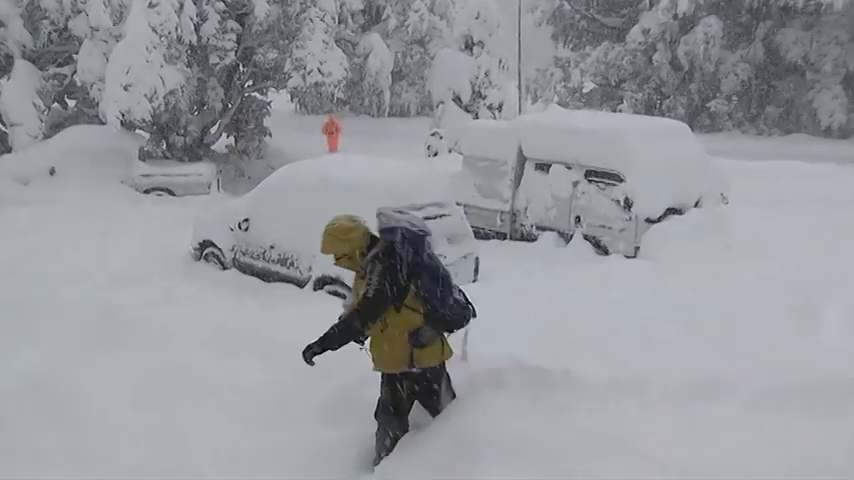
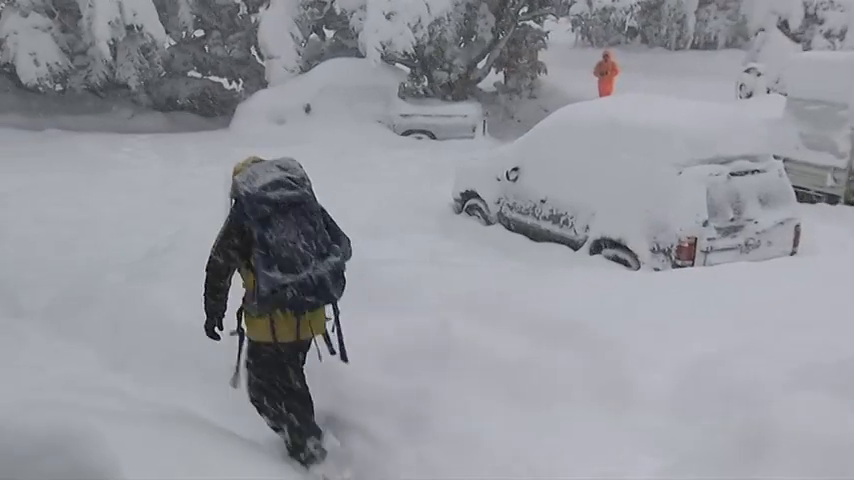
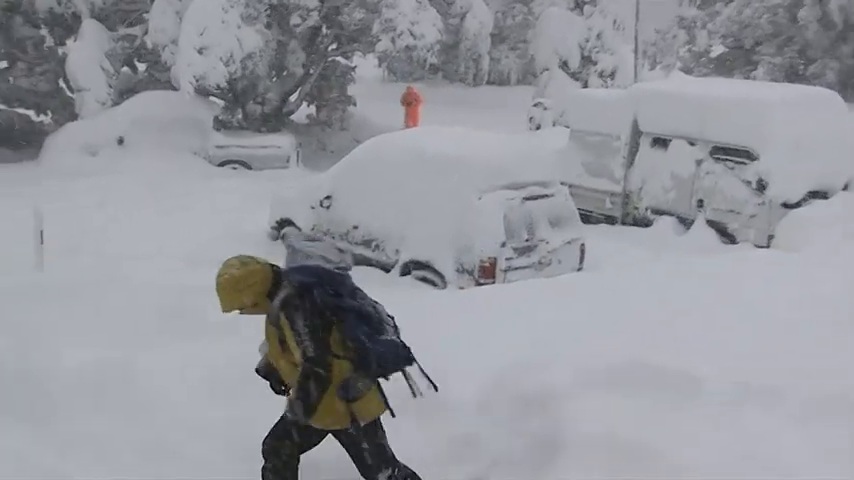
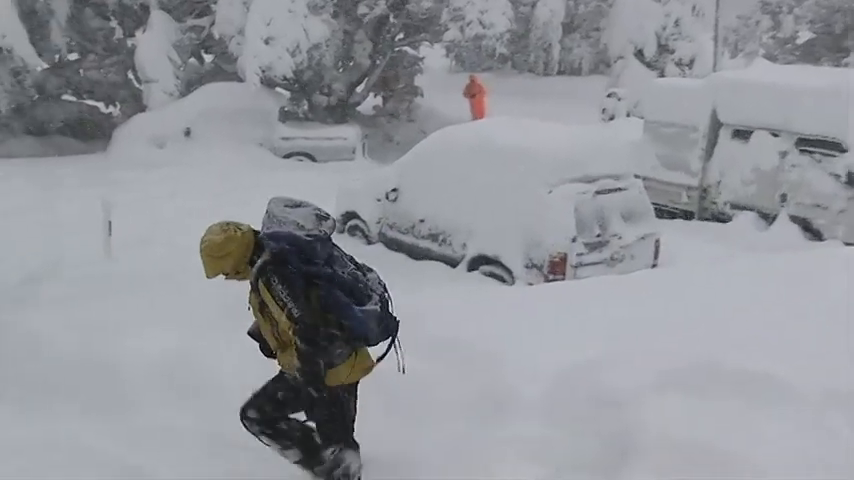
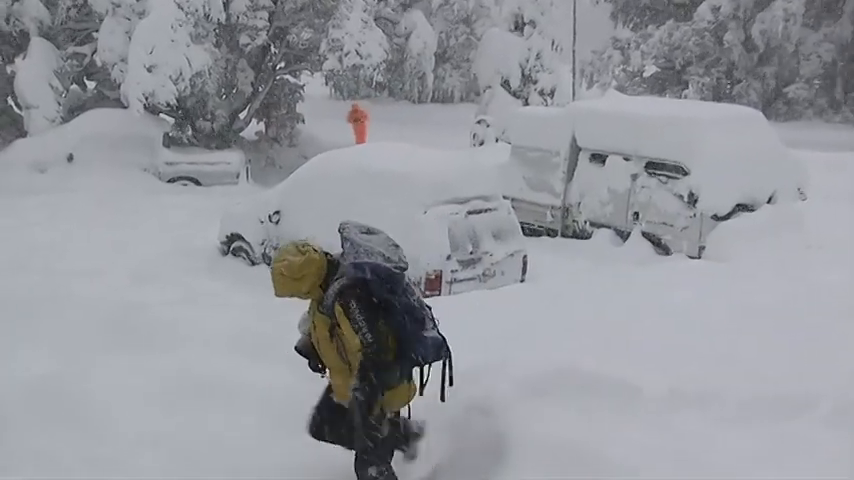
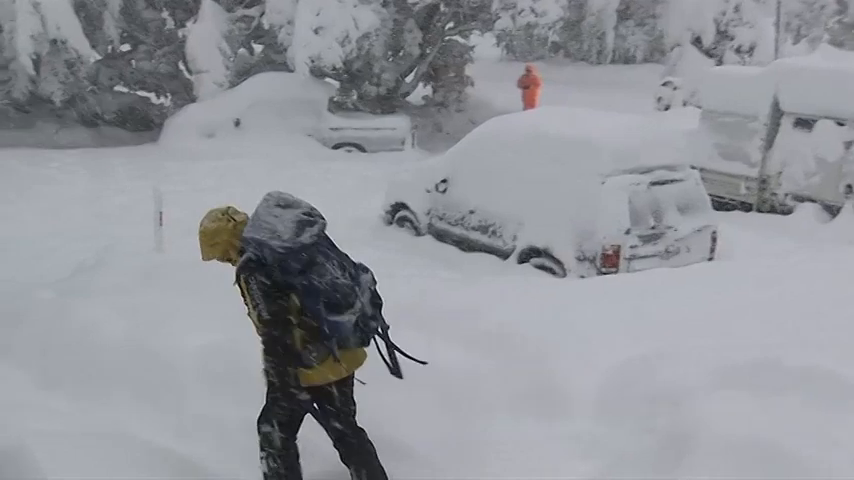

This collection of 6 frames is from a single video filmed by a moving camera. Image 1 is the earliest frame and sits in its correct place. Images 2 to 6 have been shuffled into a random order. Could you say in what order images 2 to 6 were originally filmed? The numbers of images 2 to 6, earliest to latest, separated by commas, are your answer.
5, 3, 4, 6, 2
